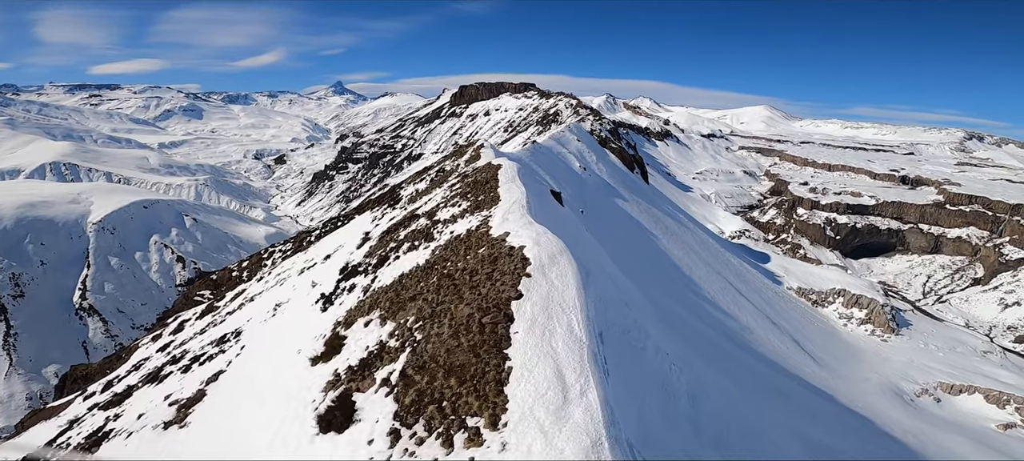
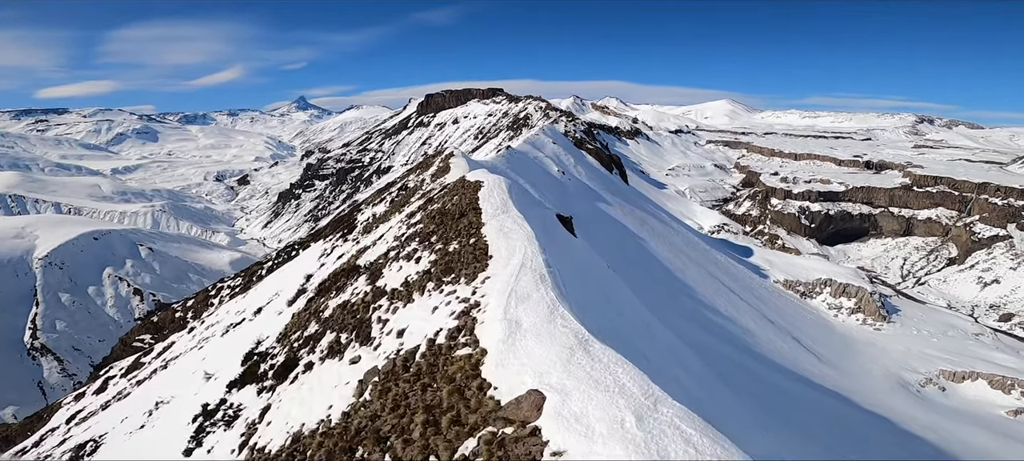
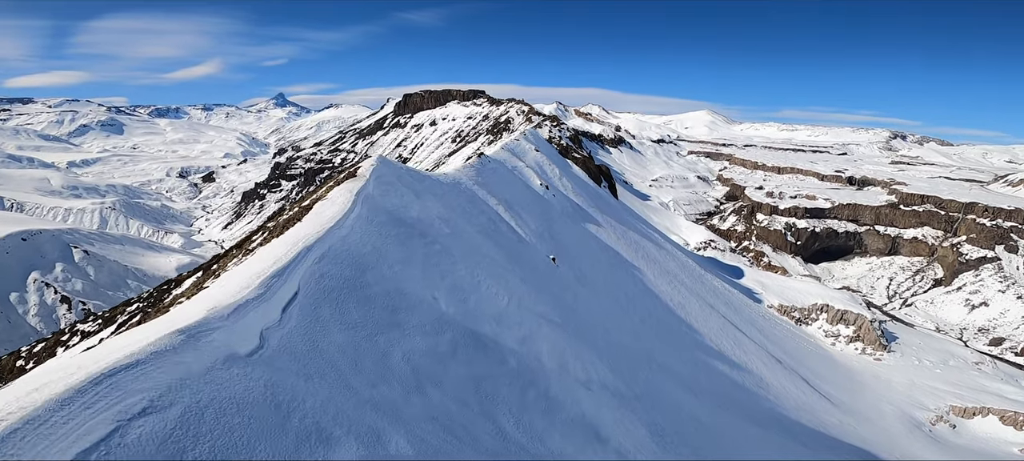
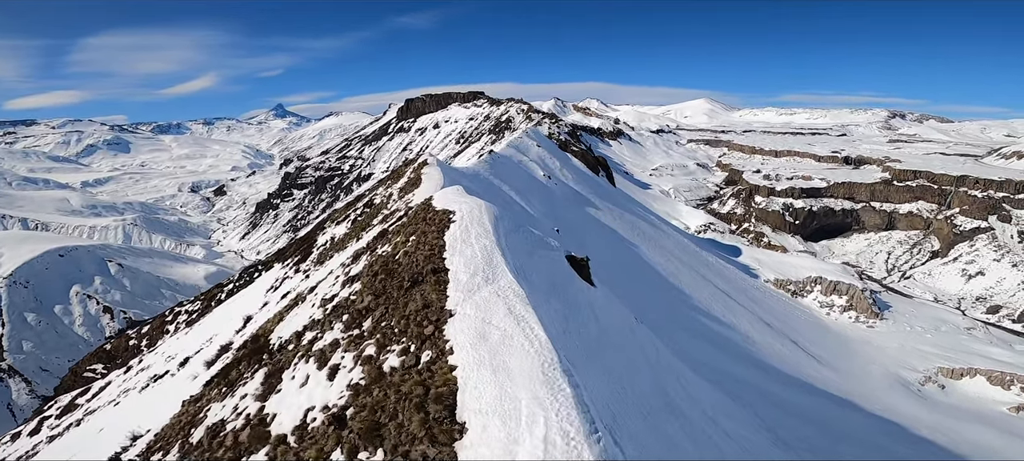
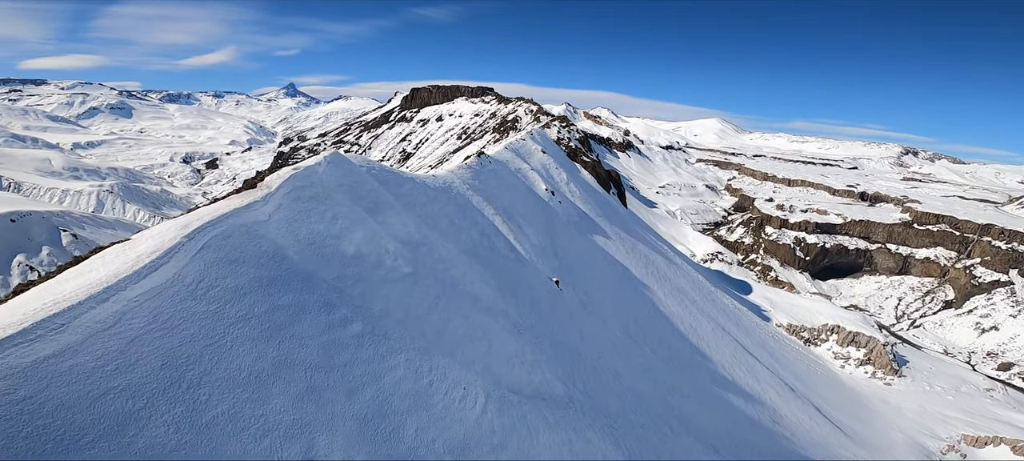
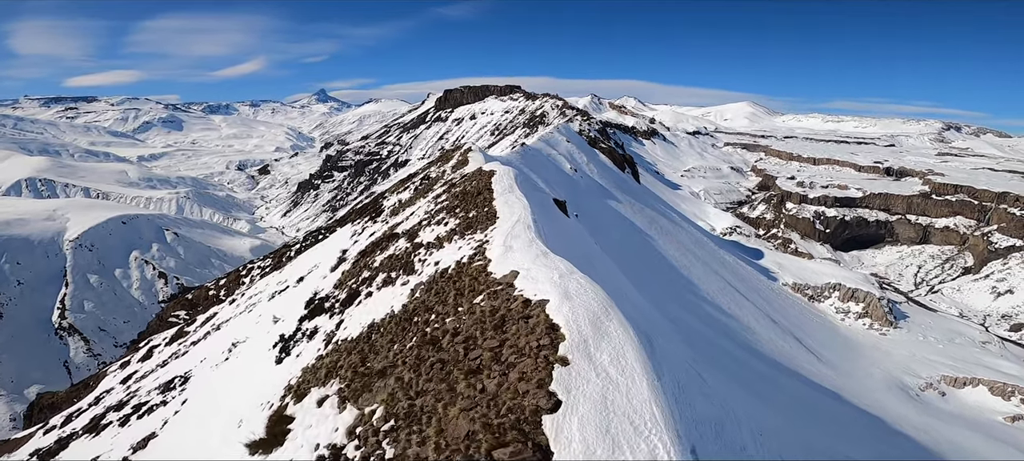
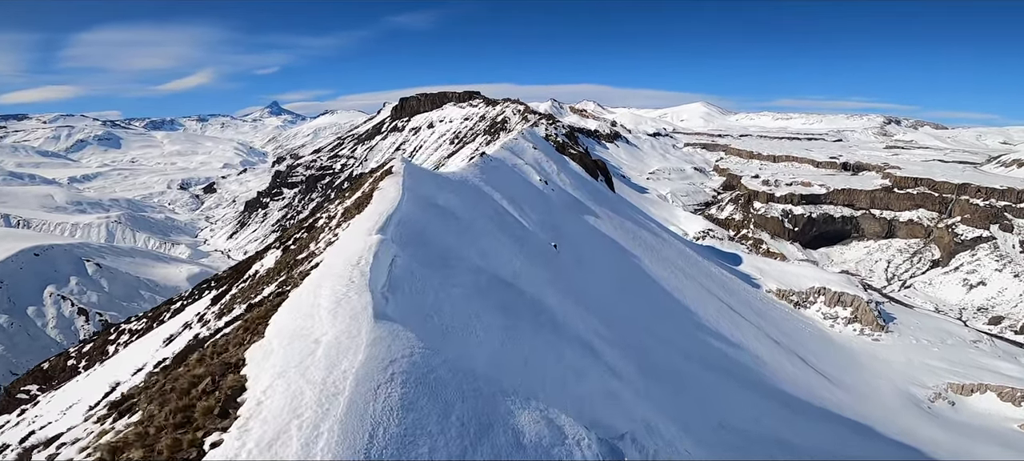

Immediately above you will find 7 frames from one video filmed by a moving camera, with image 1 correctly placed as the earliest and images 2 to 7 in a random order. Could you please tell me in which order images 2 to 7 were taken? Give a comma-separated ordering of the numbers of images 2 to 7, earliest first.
6, 2, 4, 7, 3, 5
